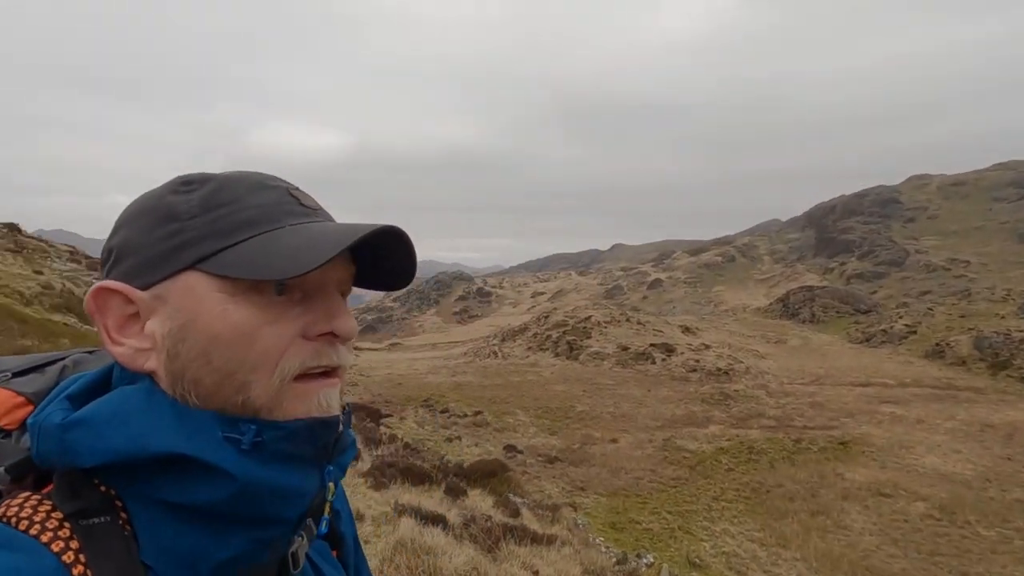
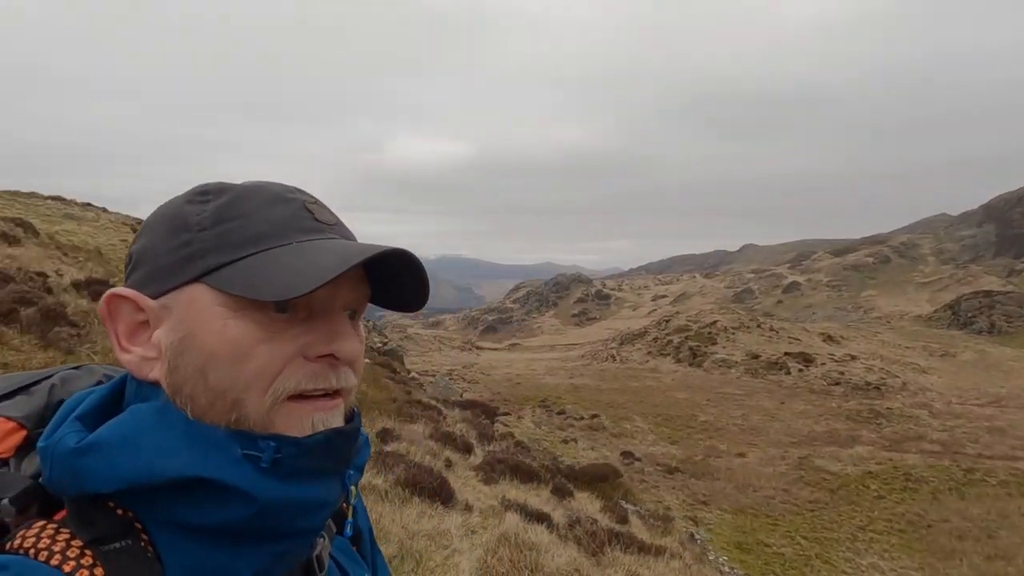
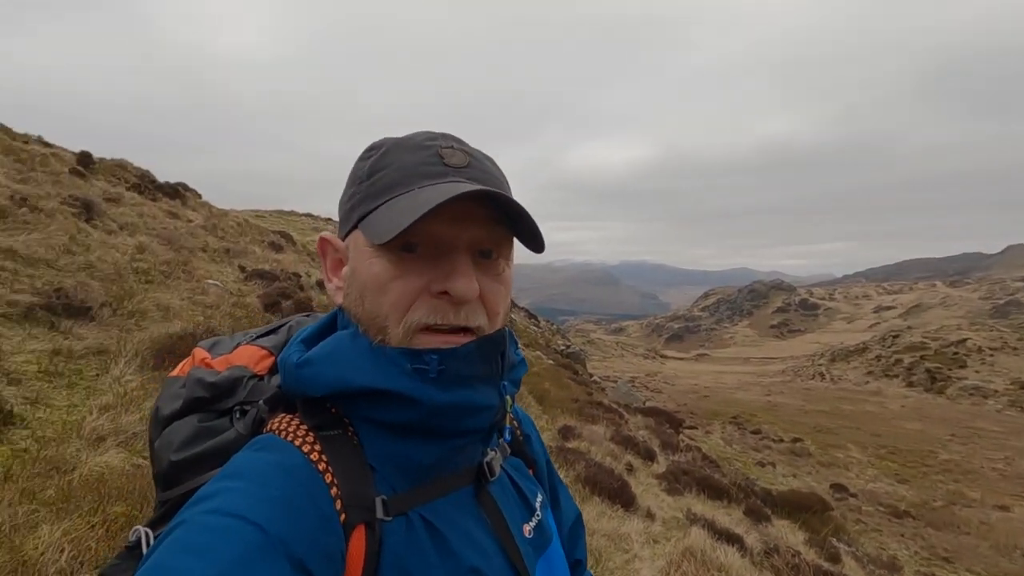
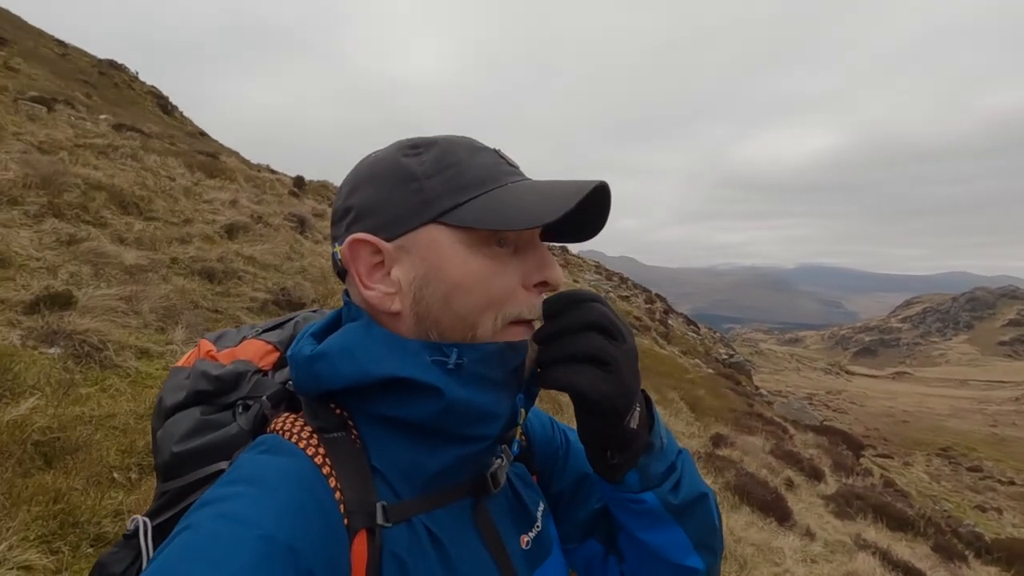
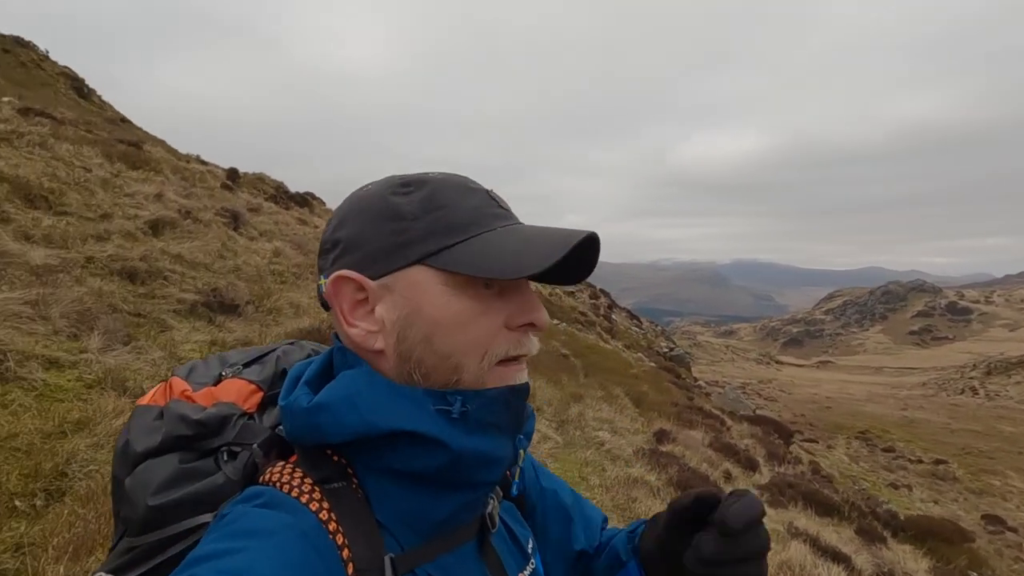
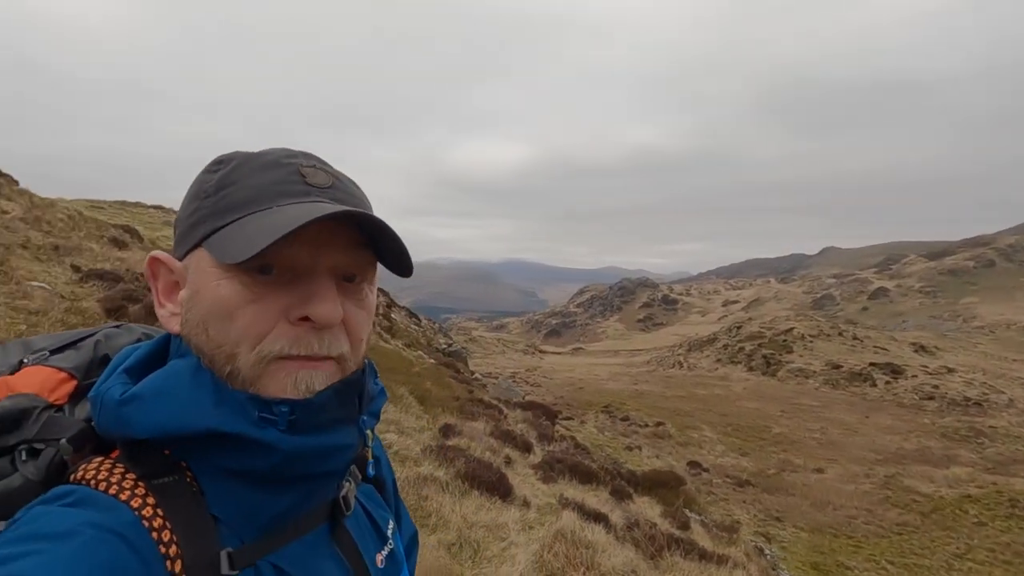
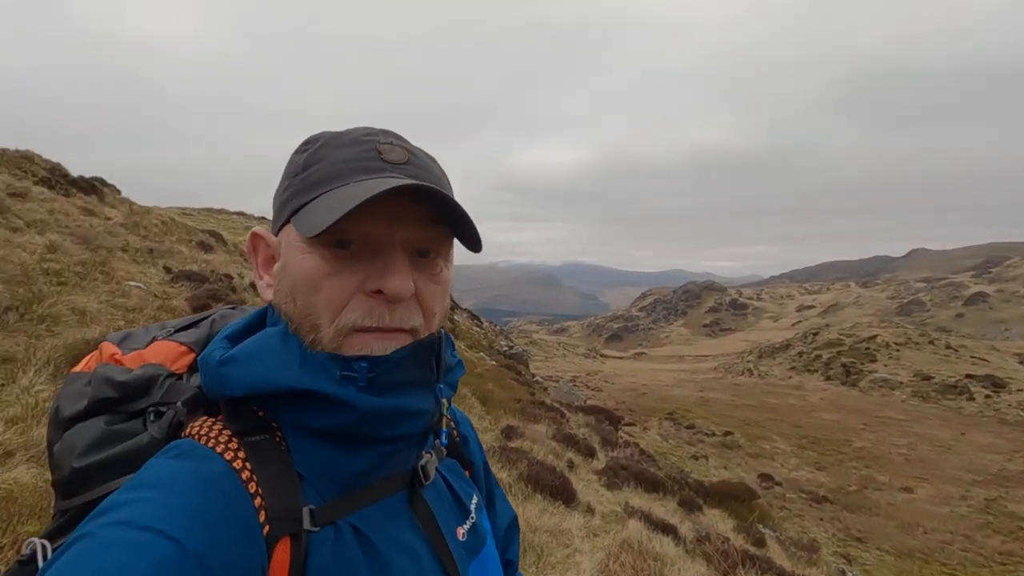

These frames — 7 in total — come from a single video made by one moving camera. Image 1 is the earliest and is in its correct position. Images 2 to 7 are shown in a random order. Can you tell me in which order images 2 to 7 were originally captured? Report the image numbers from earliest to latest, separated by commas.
2, 6, 7, 3, 5, 4
